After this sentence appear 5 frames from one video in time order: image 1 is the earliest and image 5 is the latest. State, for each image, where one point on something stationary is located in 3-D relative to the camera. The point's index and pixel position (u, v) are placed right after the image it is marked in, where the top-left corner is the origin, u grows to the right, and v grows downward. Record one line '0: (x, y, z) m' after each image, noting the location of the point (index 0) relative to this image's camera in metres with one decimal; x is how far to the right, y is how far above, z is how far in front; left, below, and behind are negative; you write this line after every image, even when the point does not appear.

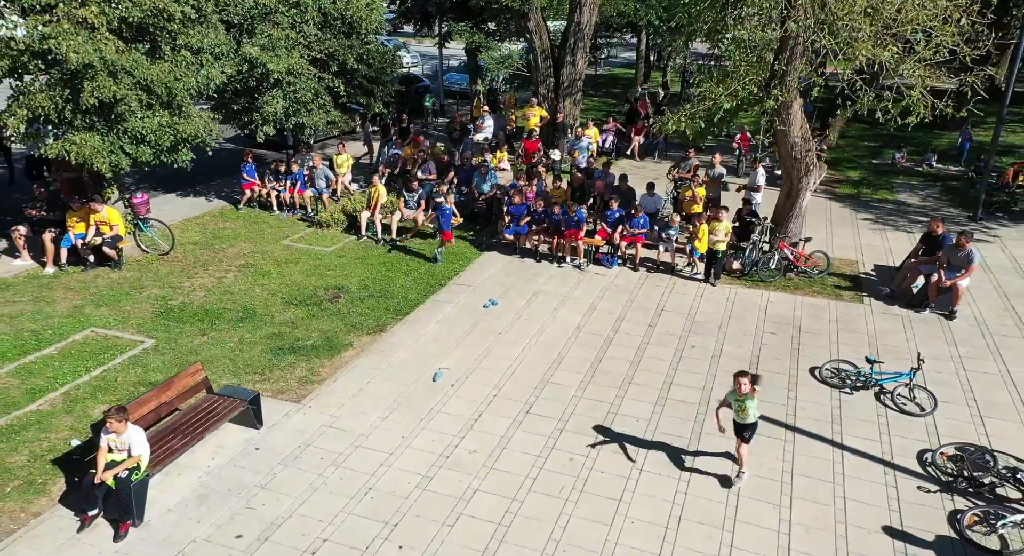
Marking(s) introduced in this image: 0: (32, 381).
0: (-6.0, -1.3, +9.6) m
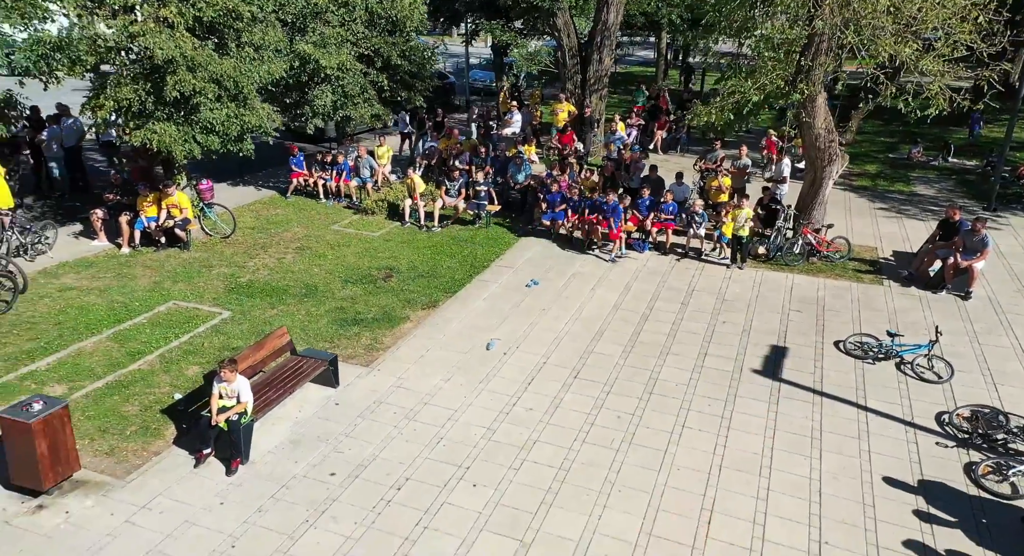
0: (-5.3, -0.9, +10.7) m
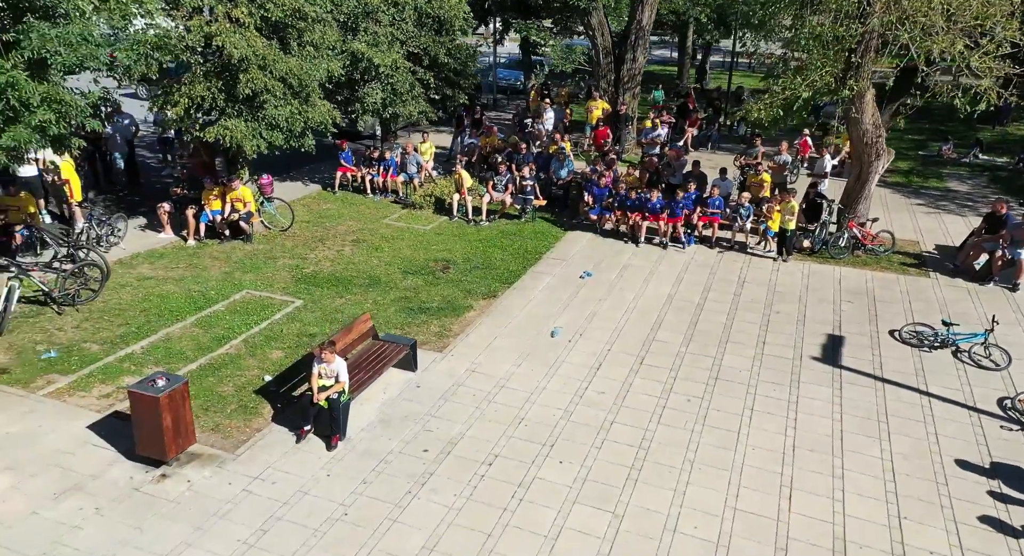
0: (-4.4, -0.7, +11.2) m
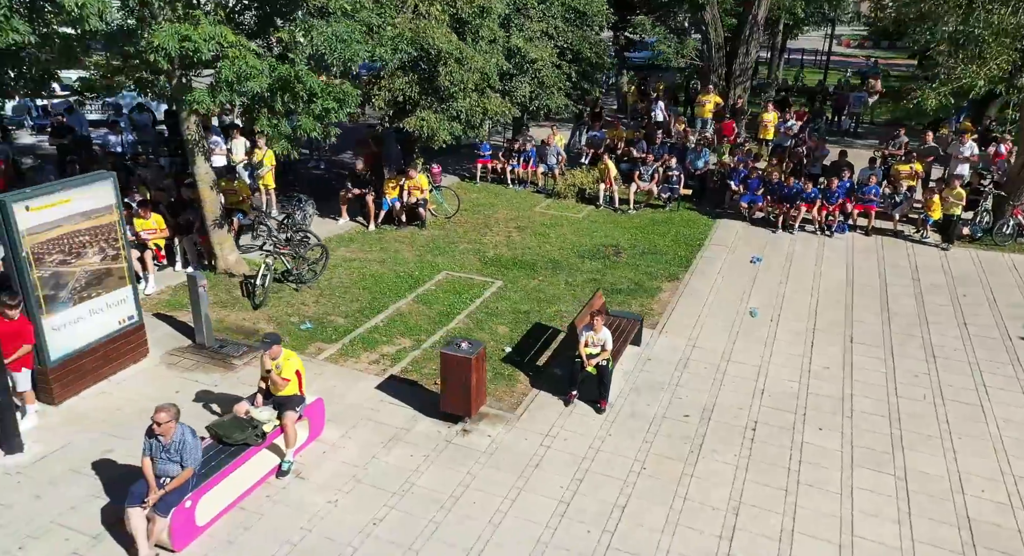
0: (-1.2, -0.4, +11.9) m
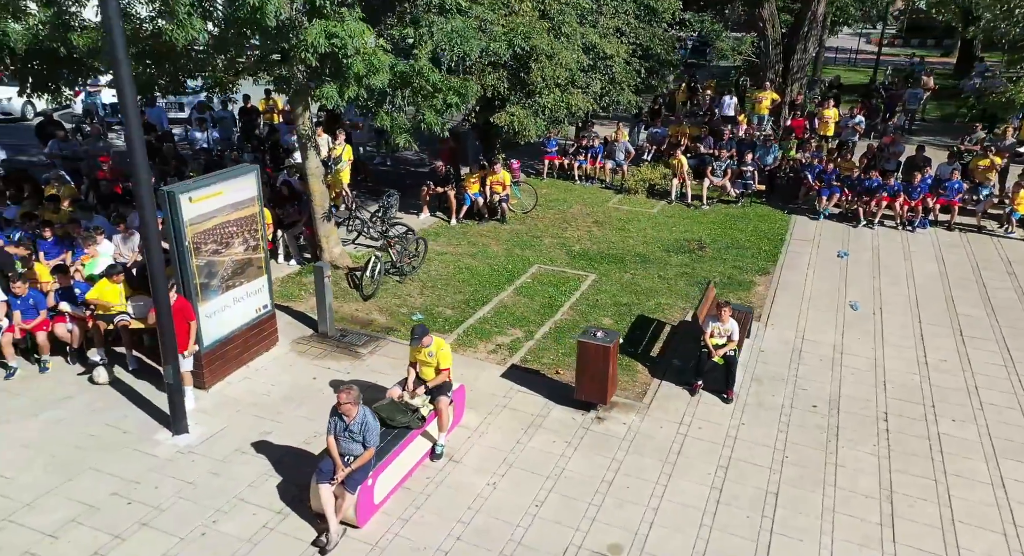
0: (+0.4, -0.3, +12.0) m
